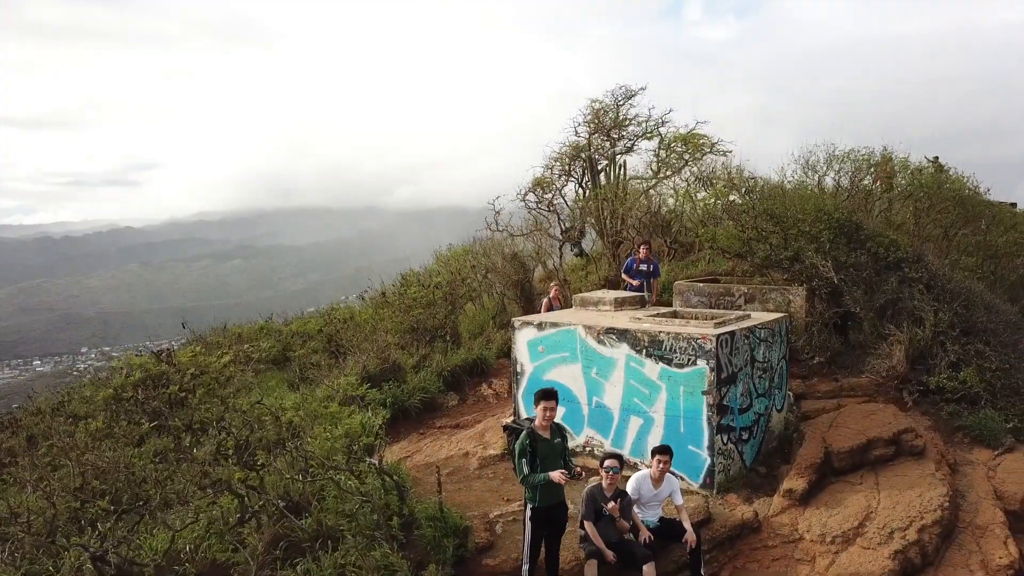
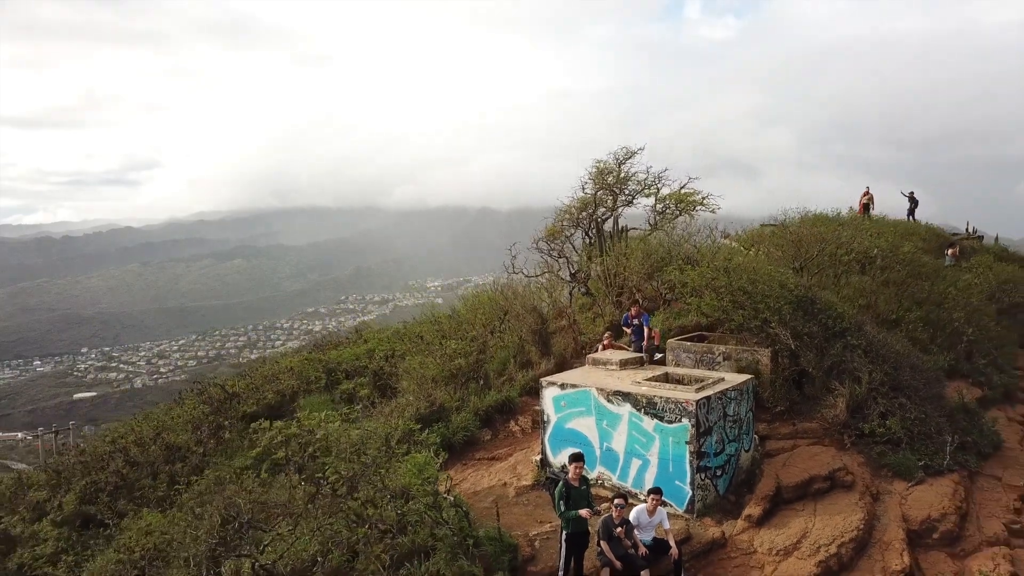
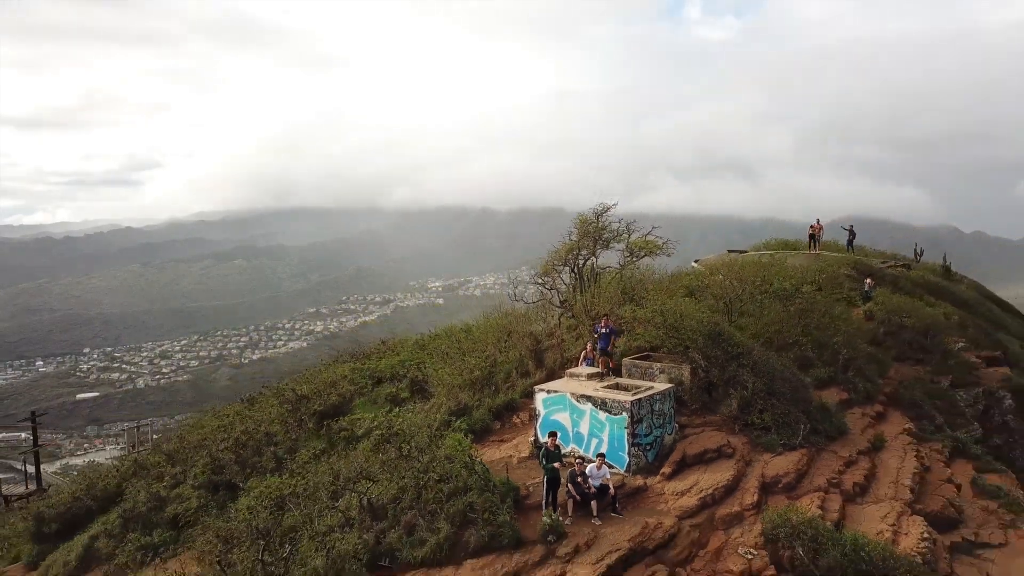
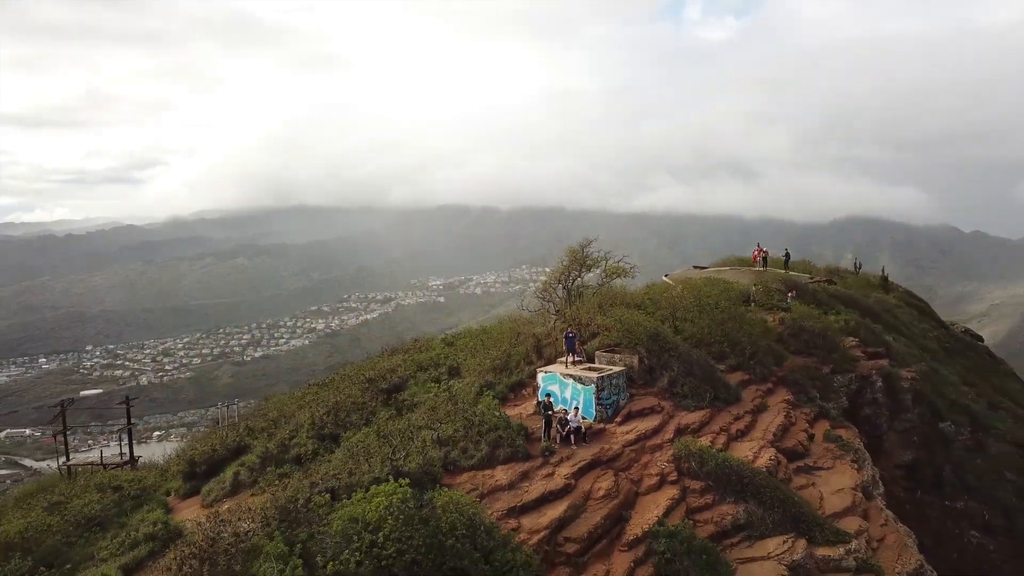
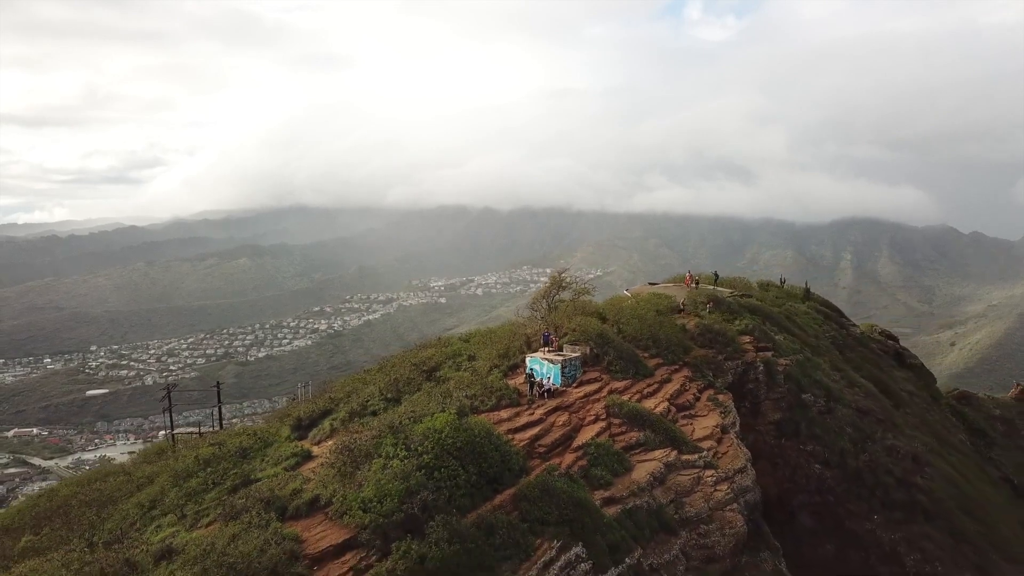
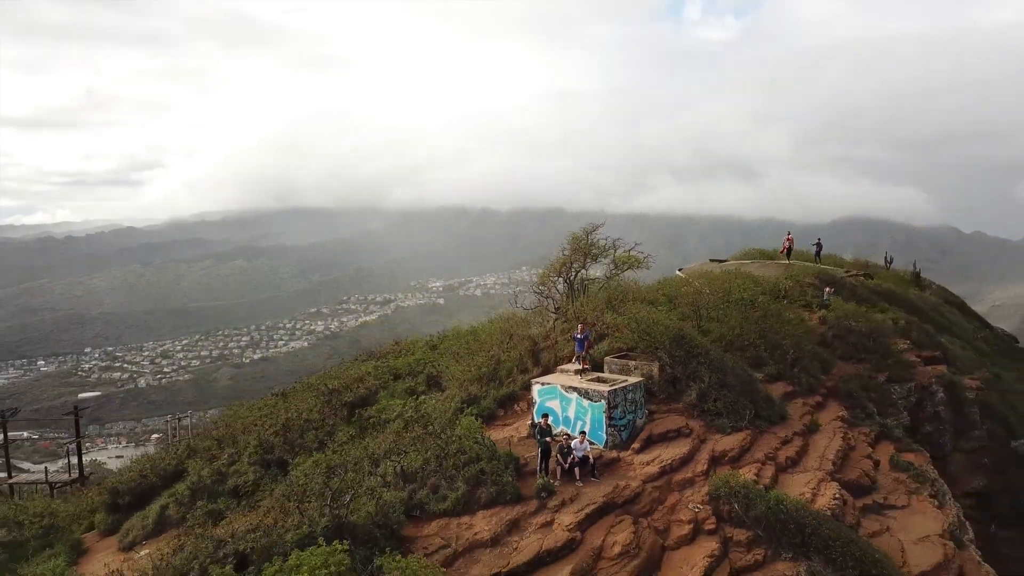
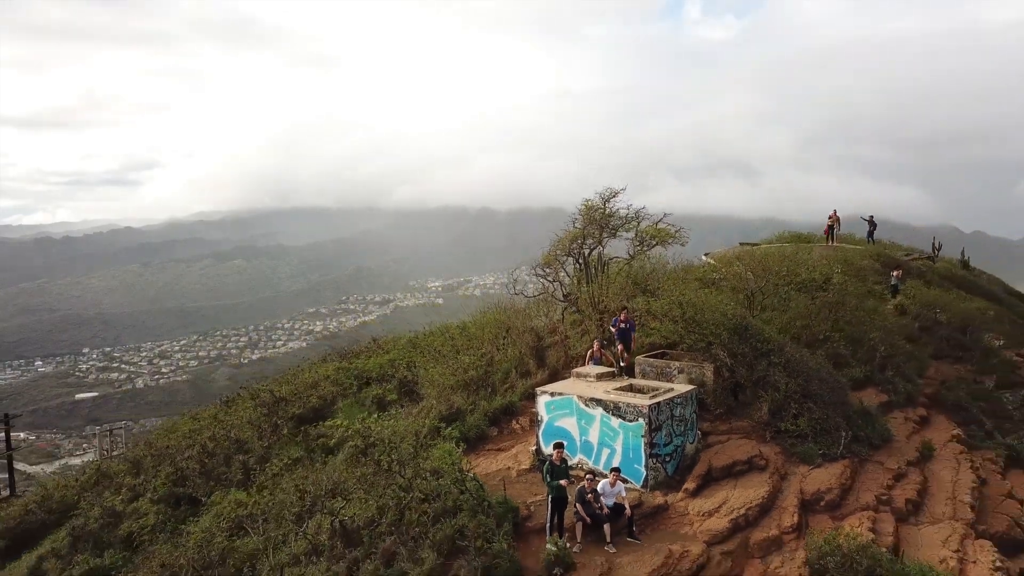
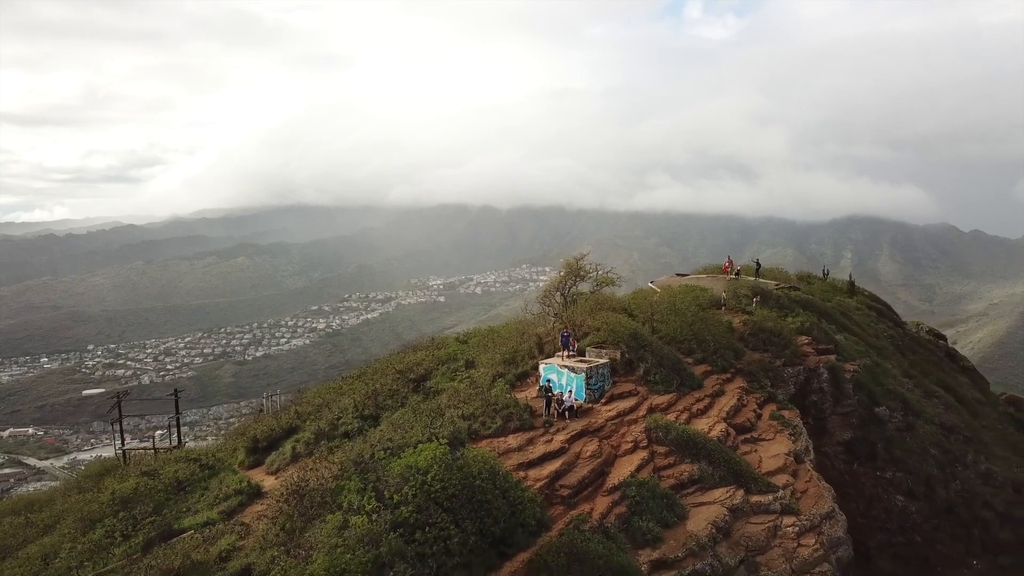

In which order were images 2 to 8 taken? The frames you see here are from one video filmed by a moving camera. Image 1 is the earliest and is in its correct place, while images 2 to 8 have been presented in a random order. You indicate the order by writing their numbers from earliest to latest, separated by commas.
2, 7, 3, 6, 4, 8, 5
